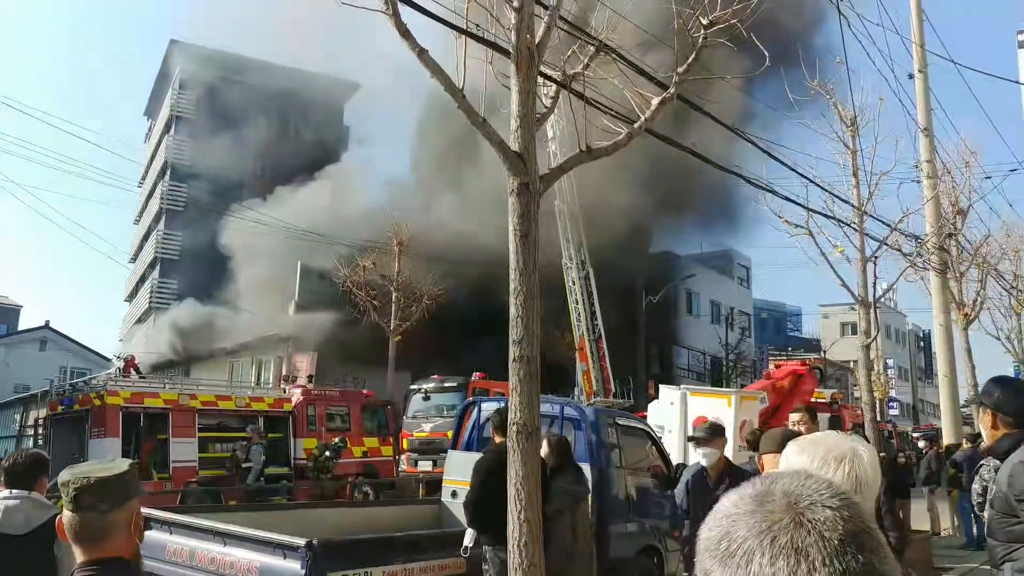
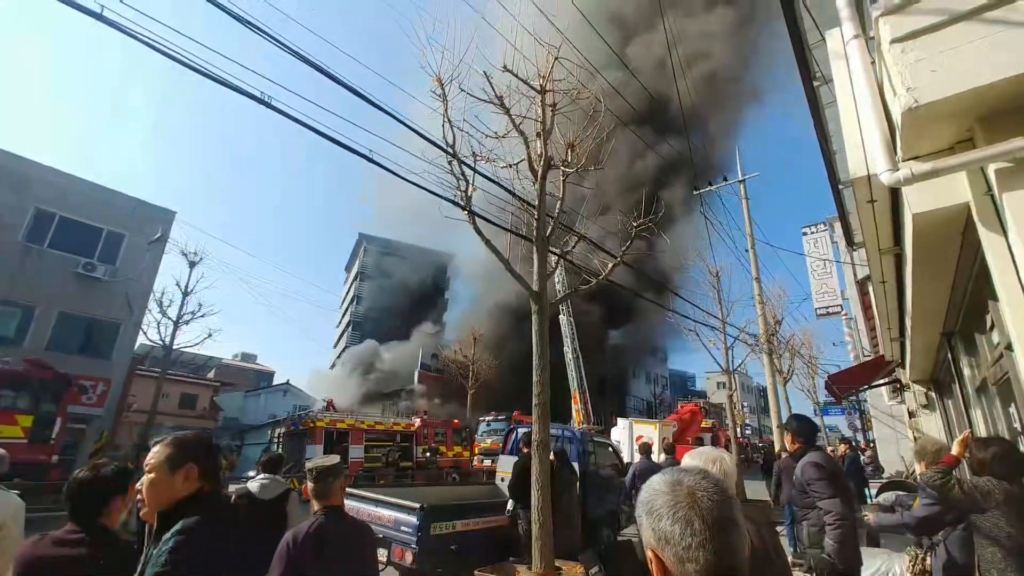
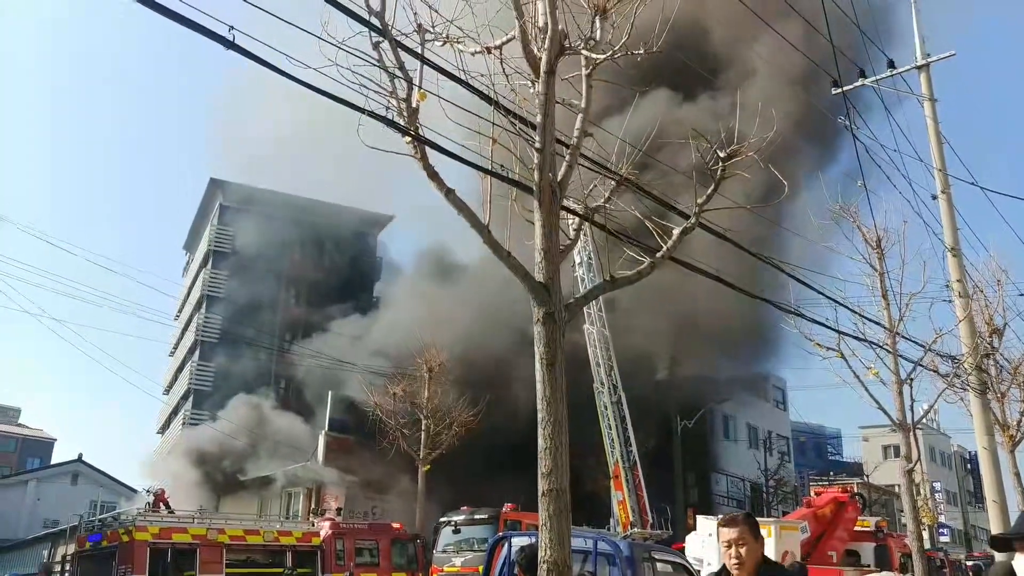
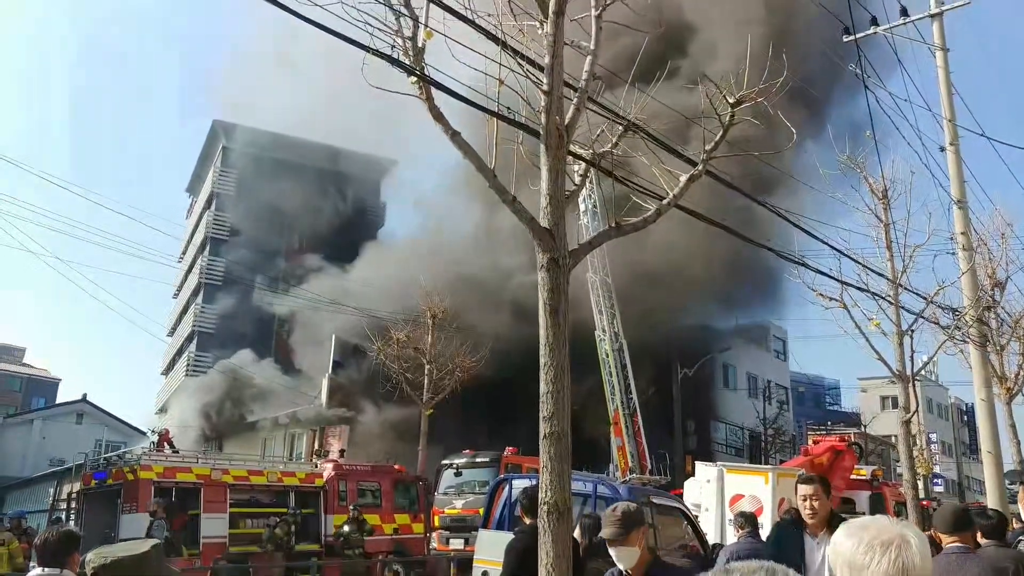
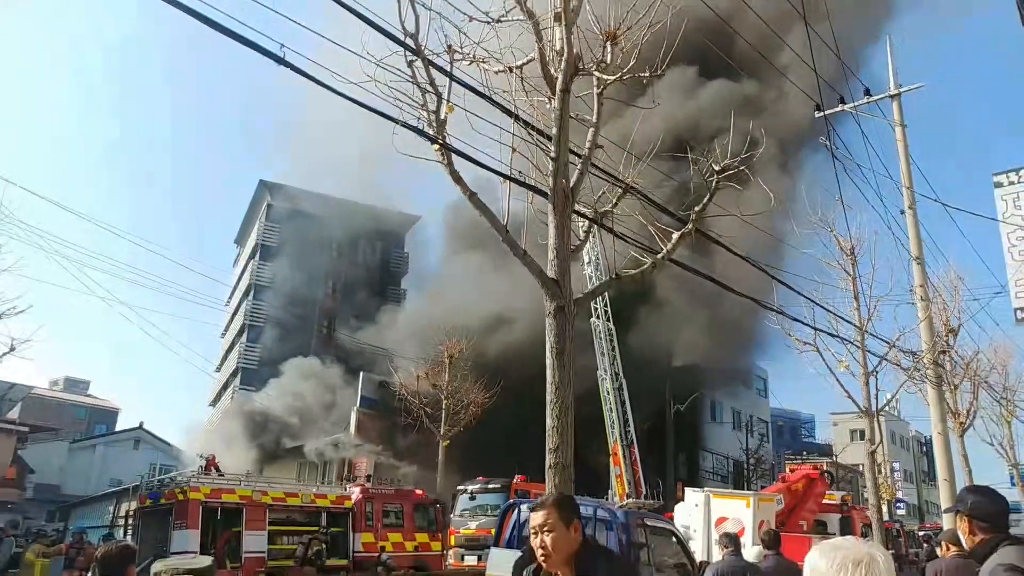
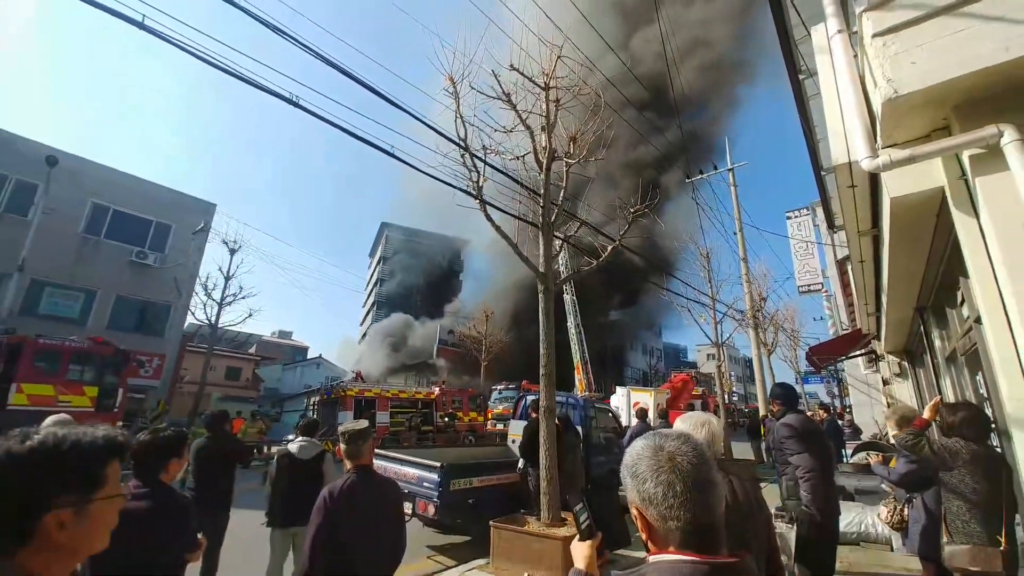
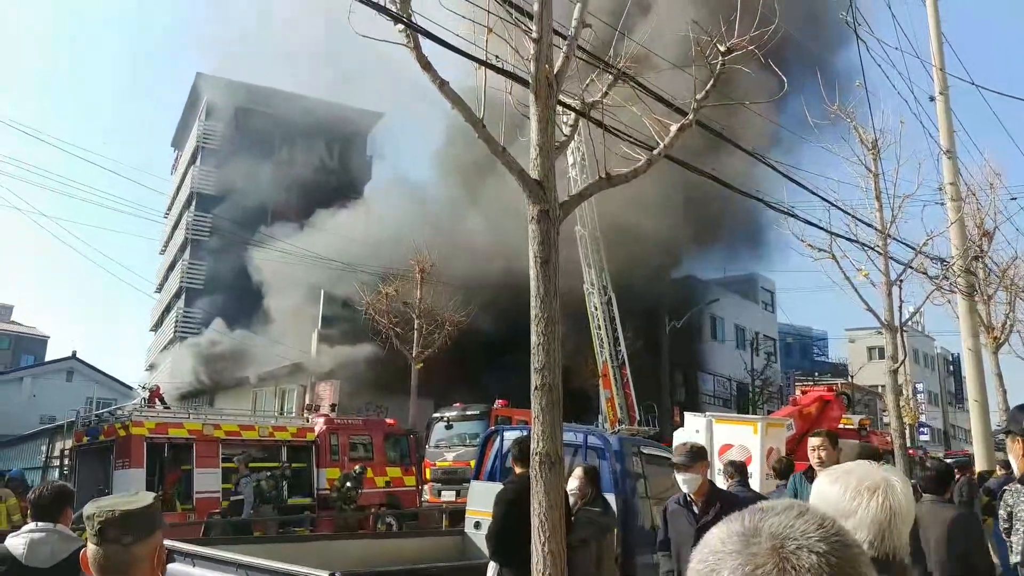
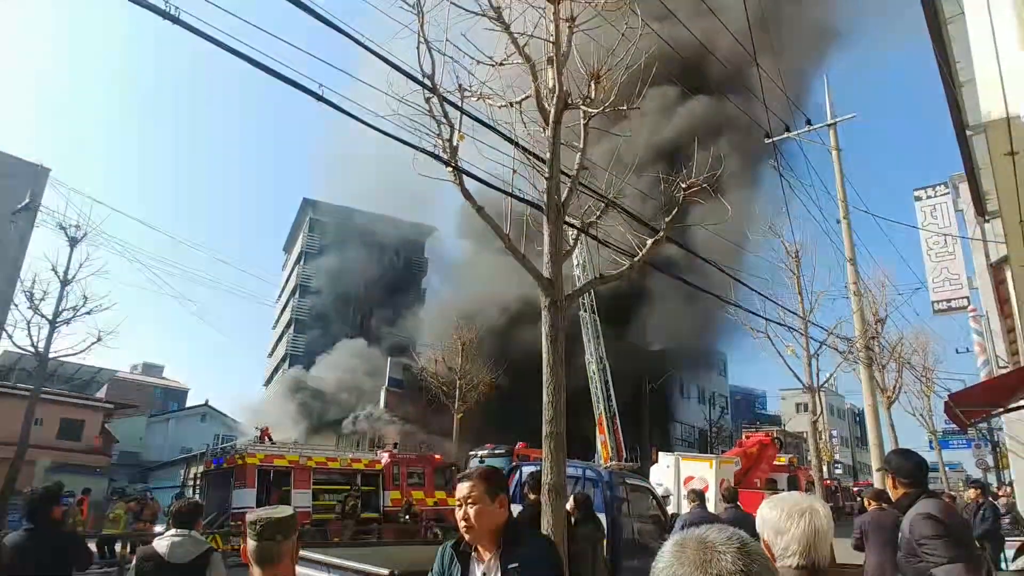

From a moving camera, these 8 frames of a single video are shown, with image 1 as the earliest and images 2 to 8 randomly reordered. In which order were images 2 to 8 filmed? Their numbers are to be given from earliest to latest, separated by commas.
7, 4, 3, 5, 8, 2, 6
